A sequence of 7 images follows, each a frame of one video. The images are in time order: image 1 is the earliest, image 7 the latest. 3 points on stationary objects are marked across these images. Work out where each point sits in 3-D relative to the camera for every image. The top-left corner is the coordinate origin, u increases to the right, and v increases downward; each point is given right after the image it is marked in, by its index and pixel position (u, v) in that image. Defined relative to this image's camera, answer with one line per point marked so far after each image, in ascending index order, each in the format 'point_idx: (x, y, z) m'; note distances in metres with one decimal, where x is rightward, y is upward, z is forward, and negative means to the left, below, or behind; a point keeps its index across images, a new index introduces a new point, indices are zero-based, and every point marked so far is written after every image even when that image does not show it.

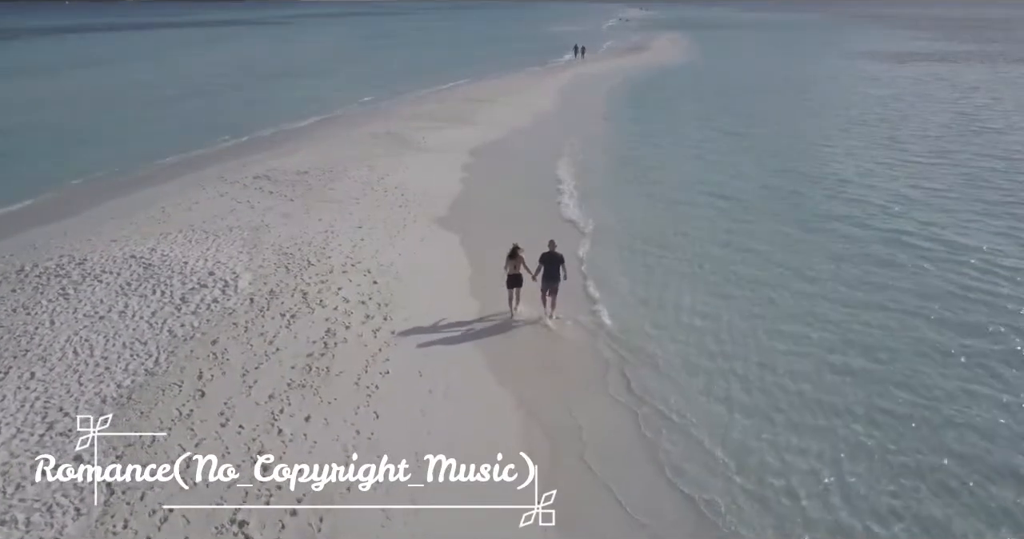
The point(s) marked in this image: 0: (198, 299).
0: (-4.9, -0.4, +11.2) m
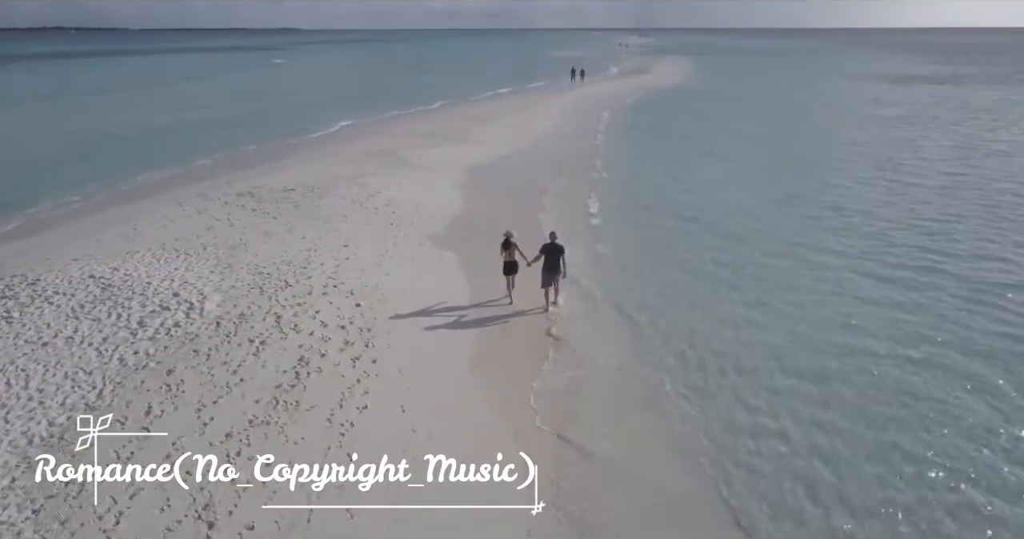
0: (-4.9, -0.7, +10.0) m
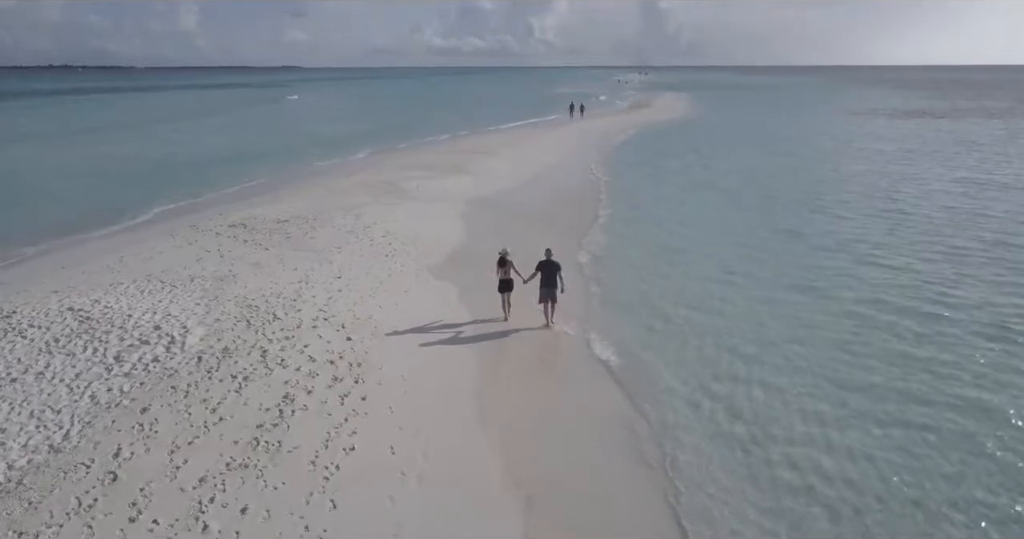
0: (-4.9, -1.1, +9.5) m
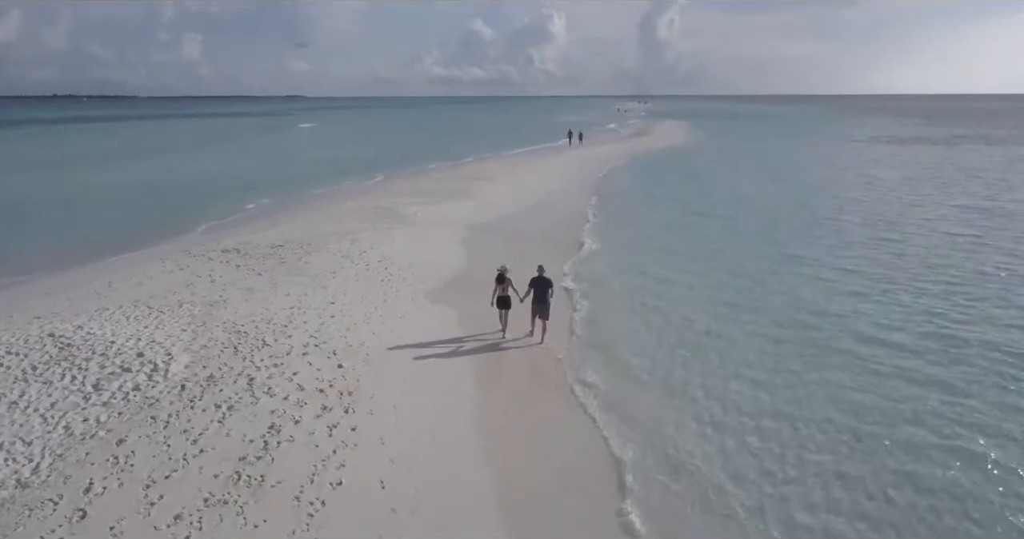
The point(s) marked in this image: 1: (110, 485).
0: (-5.0, -1.5, +9.1) m
1: (-4.1, -2.2, +7.4) m
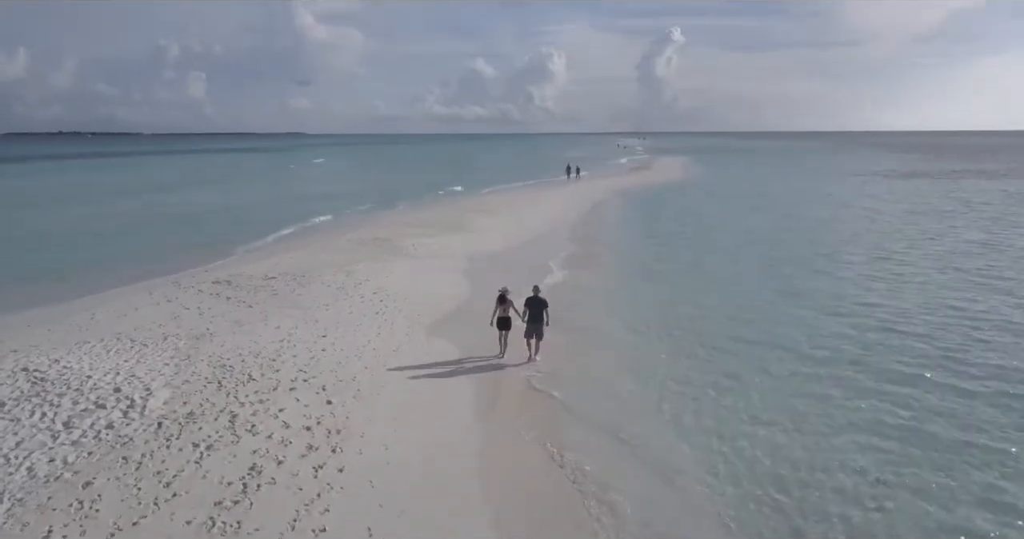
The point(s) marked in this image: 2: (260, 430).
0: (-5.0, -1.8, +8.6) m
1: (-4.1, -2.5, +6.8) m
2: (-3.0, -1.9, +8.8) m
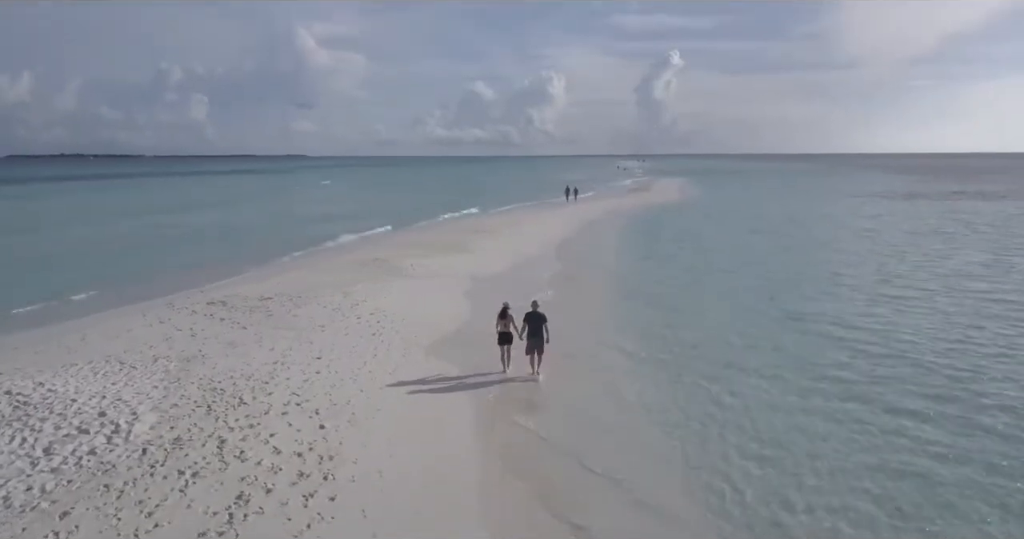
0: (-5.0, -2.0, +8.2) m
1: (-4.1, -2.6, +6.5) m
2: (-3.0, -2.2, +8.5) m
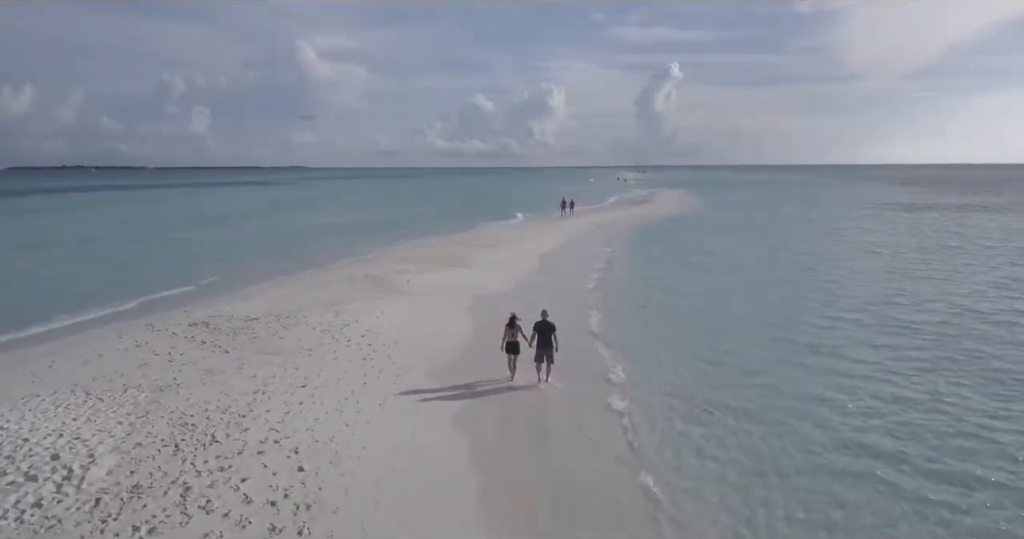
0: (-5.0, -2.3, +7.3) m
1: (-4.1, -2.9, +5.6) m
2: (-3.0, -2.4, +7.6) m
